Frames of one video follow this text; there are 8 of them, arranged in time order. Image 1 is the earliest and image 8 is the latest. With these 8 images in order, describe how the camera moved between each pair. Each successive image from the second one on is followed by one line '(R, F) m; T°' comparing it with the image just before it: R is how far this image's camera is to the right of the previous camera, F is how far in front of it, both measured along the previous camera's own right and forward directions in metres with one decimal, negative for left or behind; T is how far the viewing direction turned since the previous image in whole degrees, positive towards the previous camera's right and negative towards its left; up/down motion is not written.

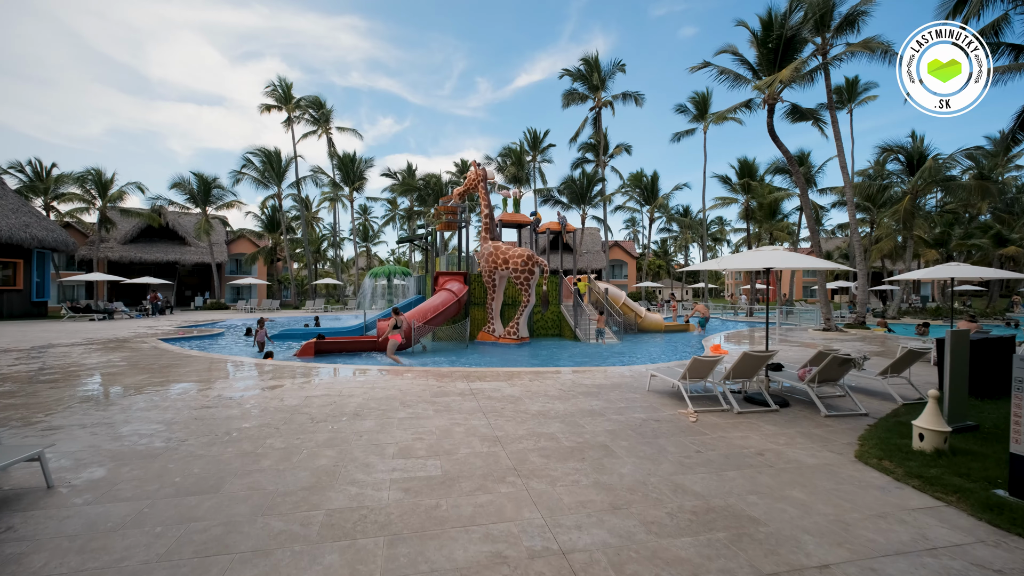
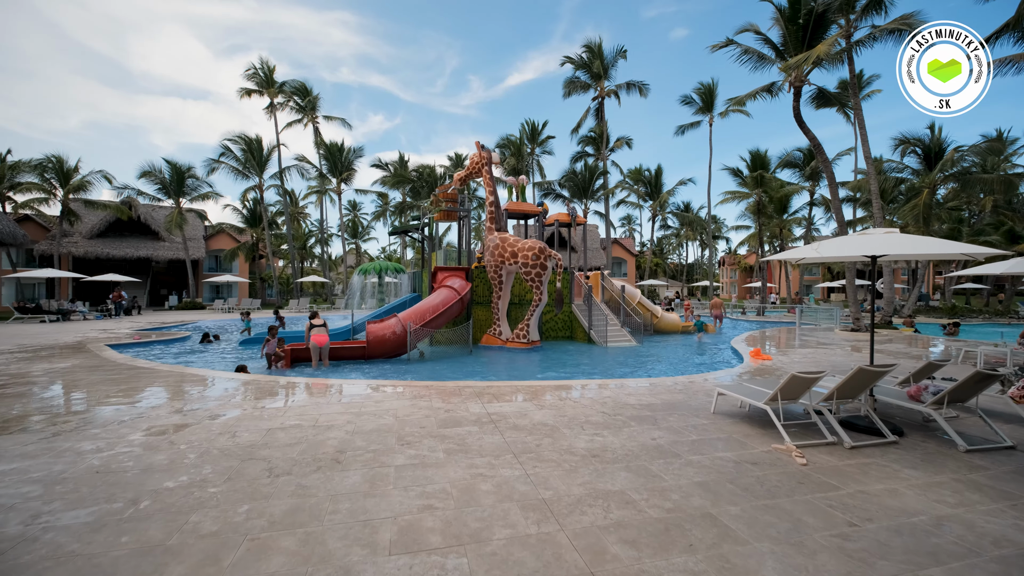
(-0.5, +1.7) m; +1°
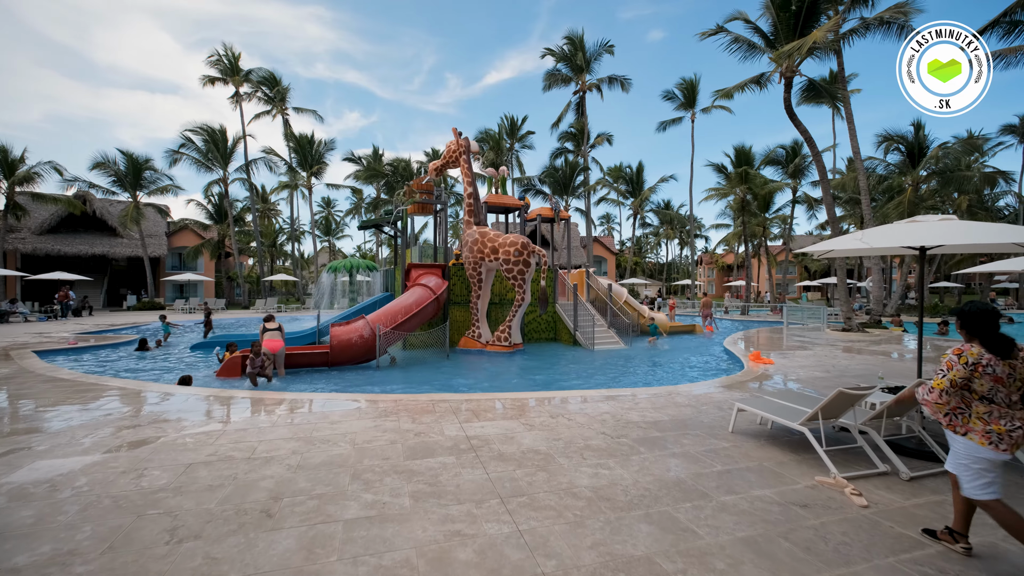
(0.0, +1.0) m; +2°
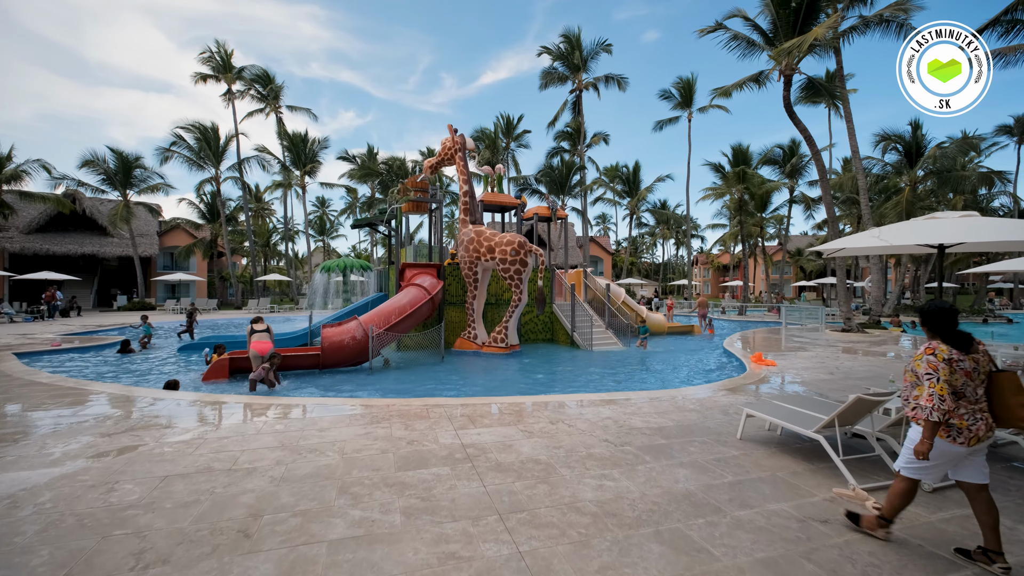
(0.0, +0.3) m; +1°
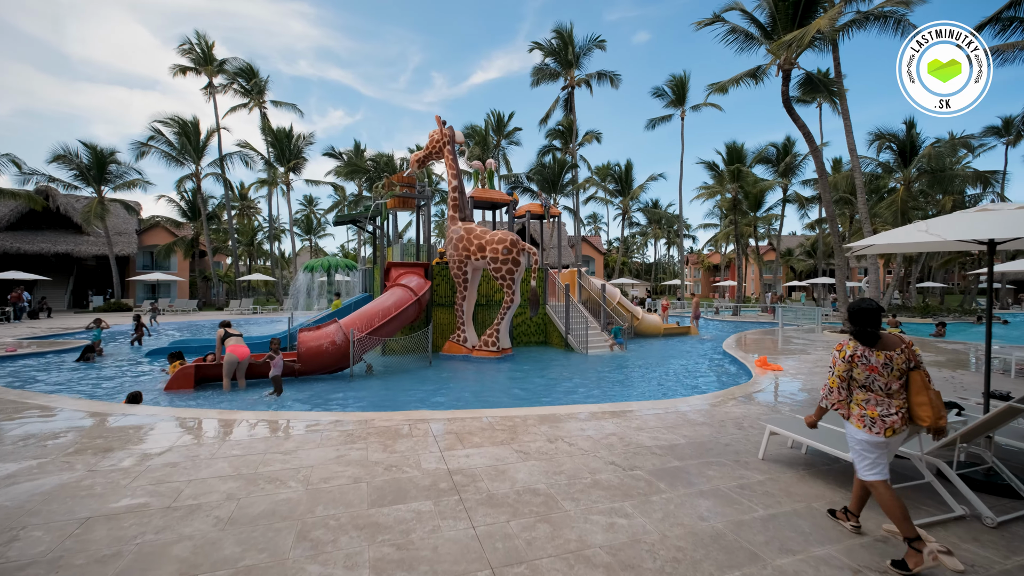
(0.0, +0.6) m; +1°
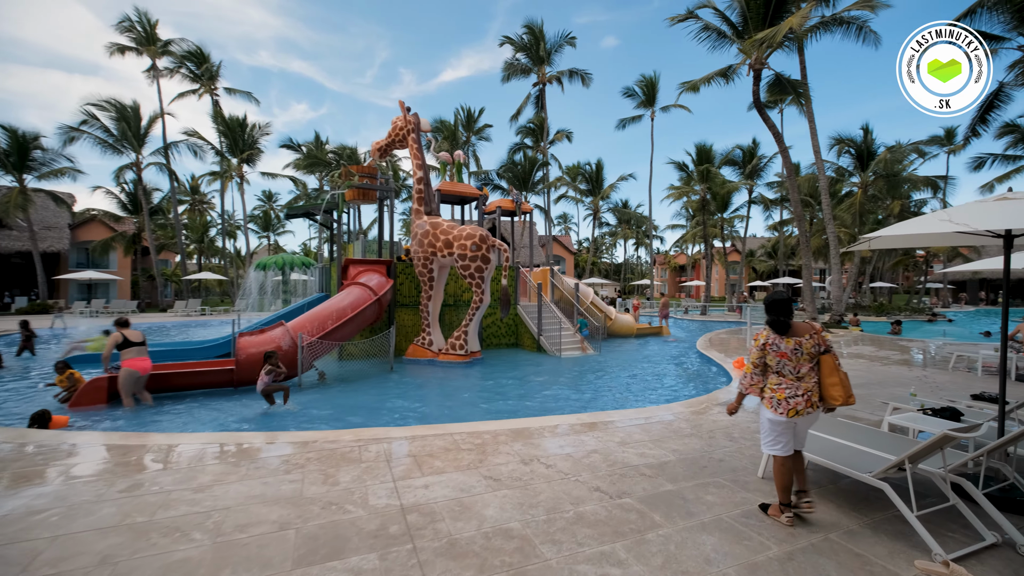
(0.0, +0.7) m; +4°
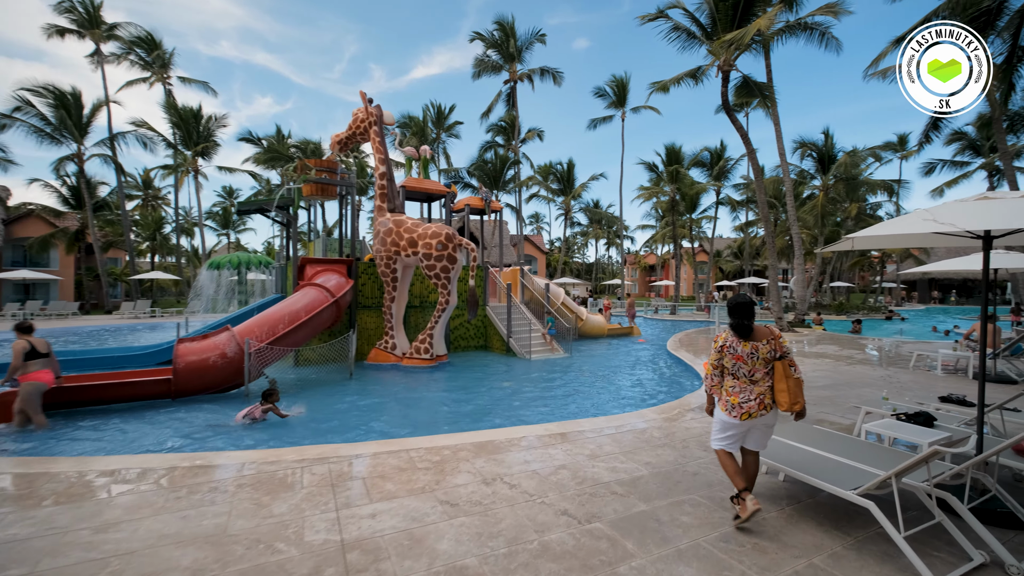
(+0.1, +0.4) m; +3°
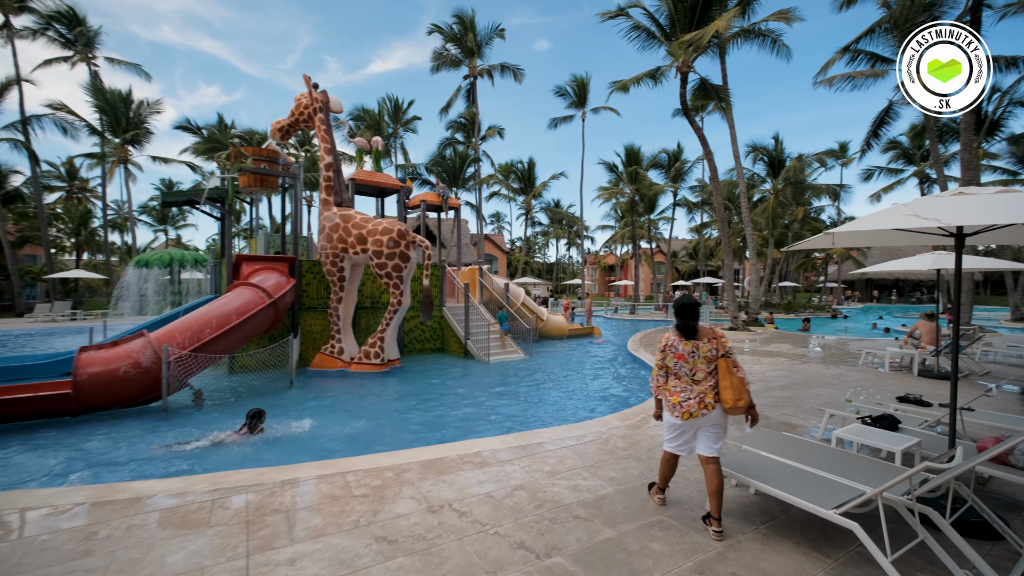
(+0.1, +0.4) m; +5°
